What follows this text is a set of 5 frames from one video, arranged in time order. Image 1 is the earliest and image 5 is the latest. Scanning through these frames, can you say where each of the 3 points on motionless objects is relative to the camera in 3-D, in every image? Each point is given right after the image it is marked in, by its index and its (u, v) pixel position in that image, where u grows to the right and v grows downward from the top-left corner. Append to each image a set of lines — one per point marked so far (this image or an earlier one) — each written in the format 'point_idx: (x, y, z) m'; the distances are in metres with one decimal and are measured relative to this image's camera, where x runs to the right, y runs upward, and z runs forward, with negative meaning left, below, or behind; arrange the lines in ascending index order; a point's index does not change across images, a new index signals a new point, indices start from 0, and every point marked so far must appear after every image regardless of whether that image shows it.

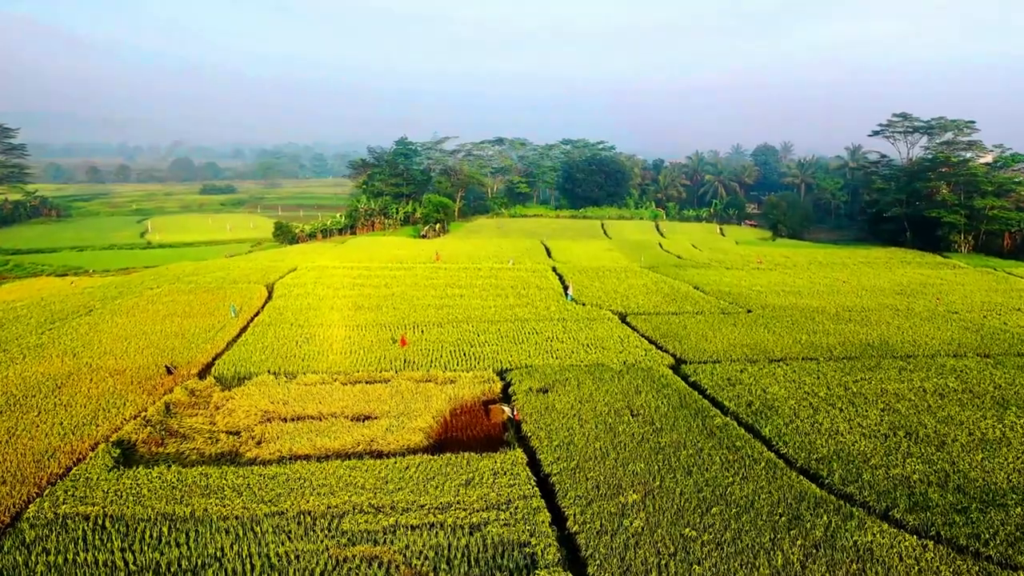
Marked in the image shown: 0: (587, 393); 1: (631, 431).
0: (+2.1, -2.9, +17.9) m
1: (+2.9, -3.5, +15.5) m
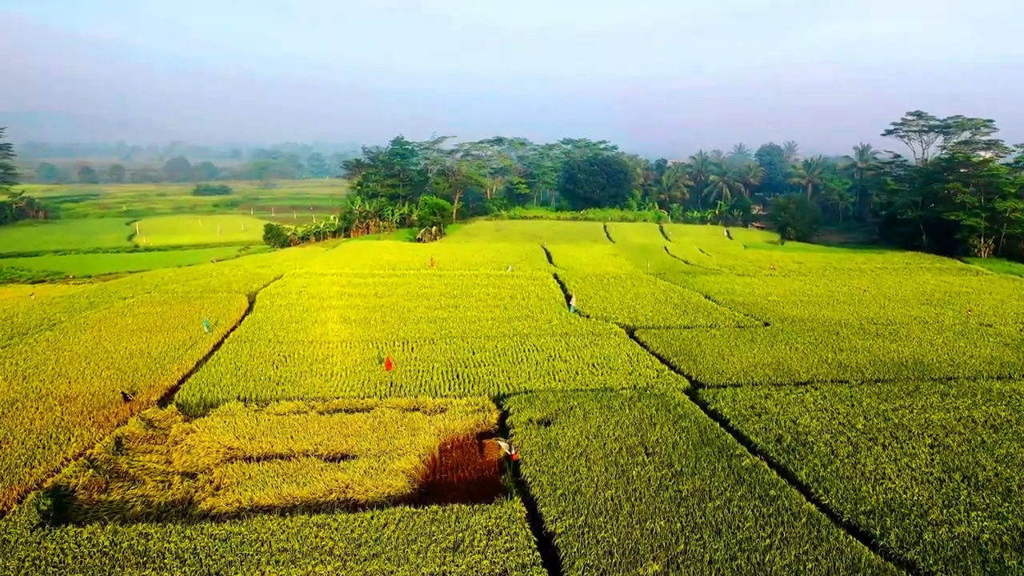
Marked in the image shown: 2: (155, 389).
0: (+2.1, -3.4, +15.9) m
1: (+2.8, -3.9, +13.4) m
2: (-10.3, -2.9, +18.4) m
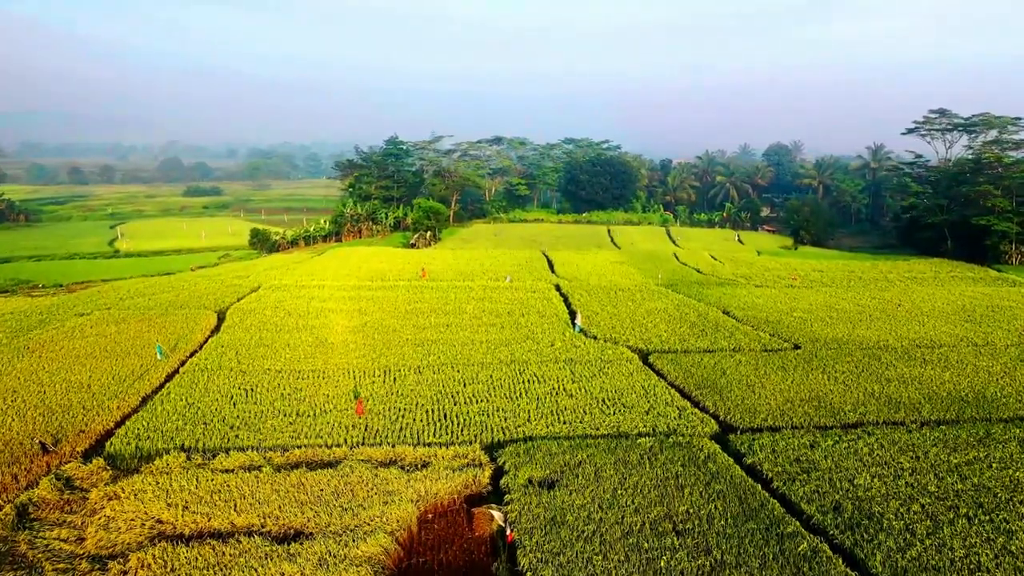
0: (+2.0, -4.1, +12.9) m
1: (+2.7, -4.6, +10.5) m
2: (-10.3, -3.6, +15.5) m
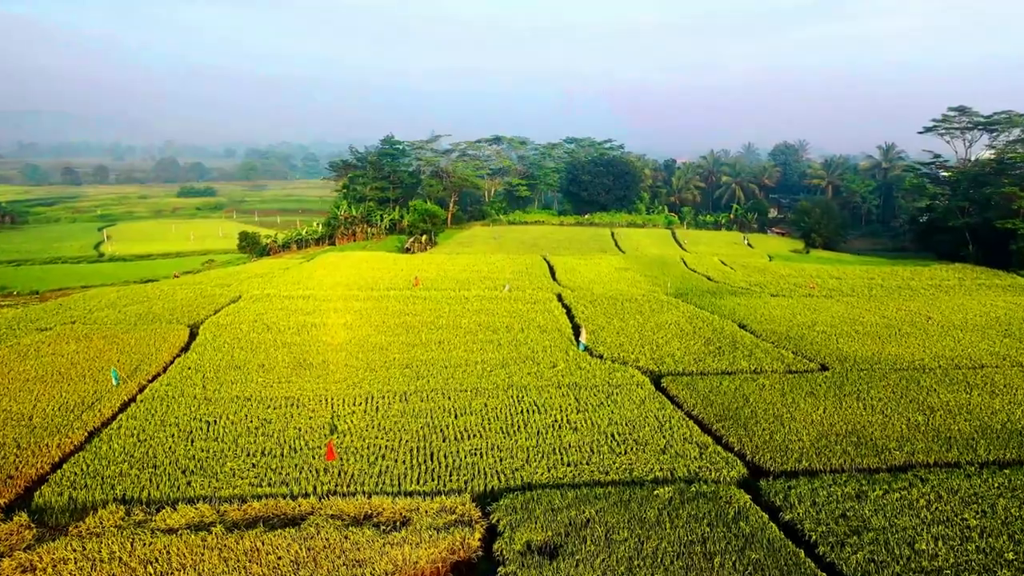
0: (+1.9, -4.6, +10.8) m
1: (+2.6, -5.1, +8.4) m
2: (-10.4, -4.1, +13.4) m
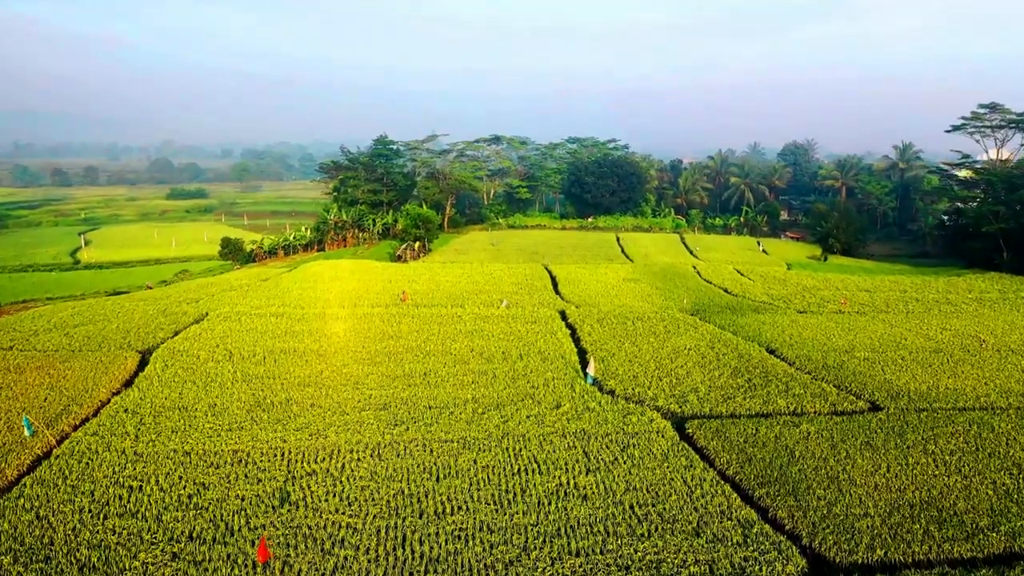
0: (+1.8, -5.3, +7.6) m
1: (+2.5, -5.8, +5.2) m
2: (-10.5, -4.8, +10.3) m
